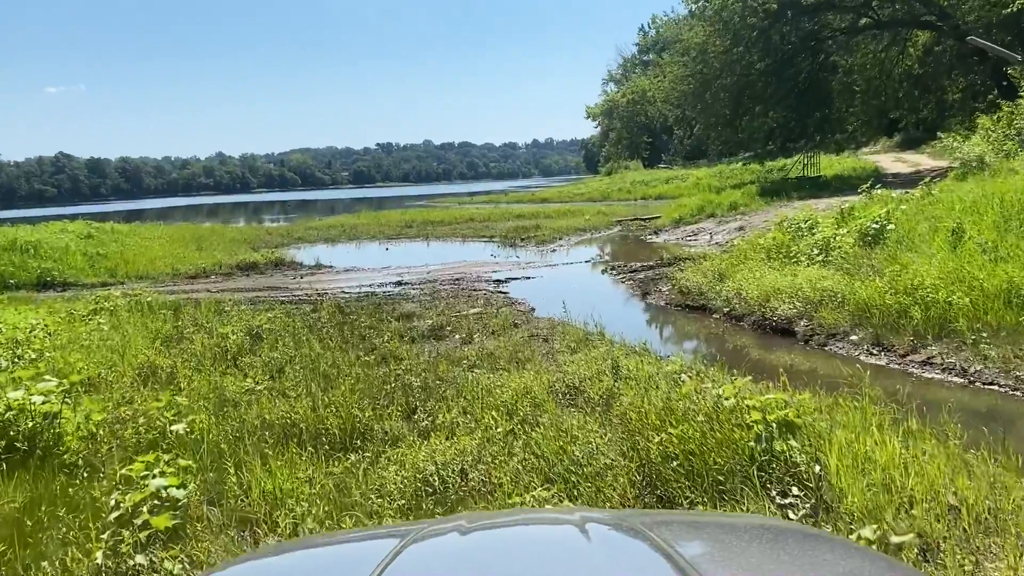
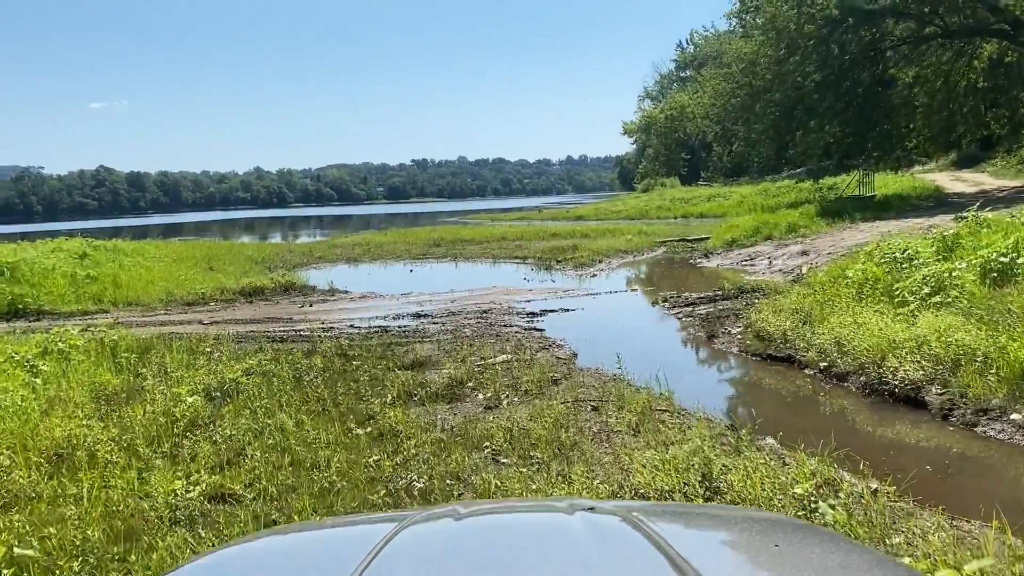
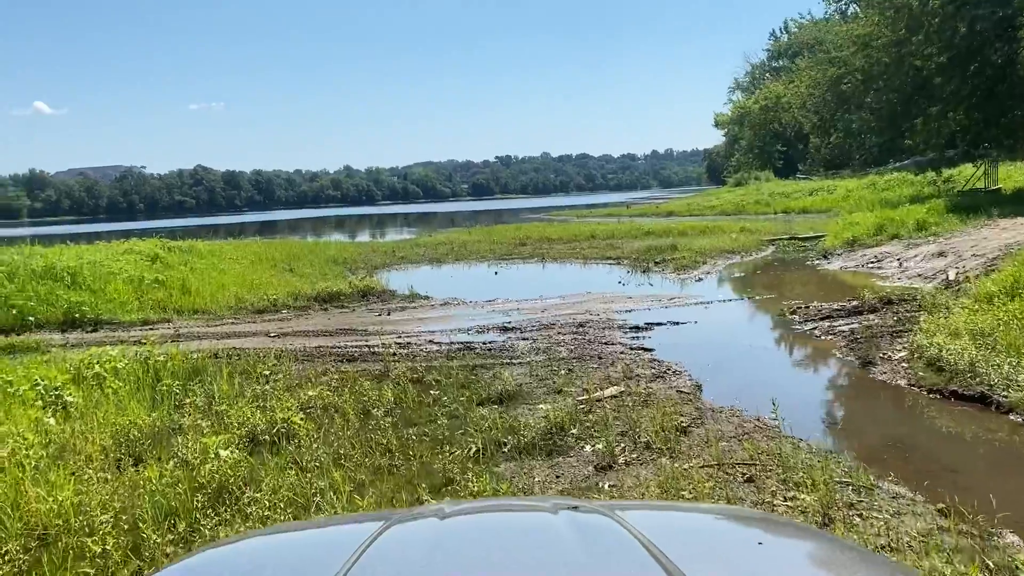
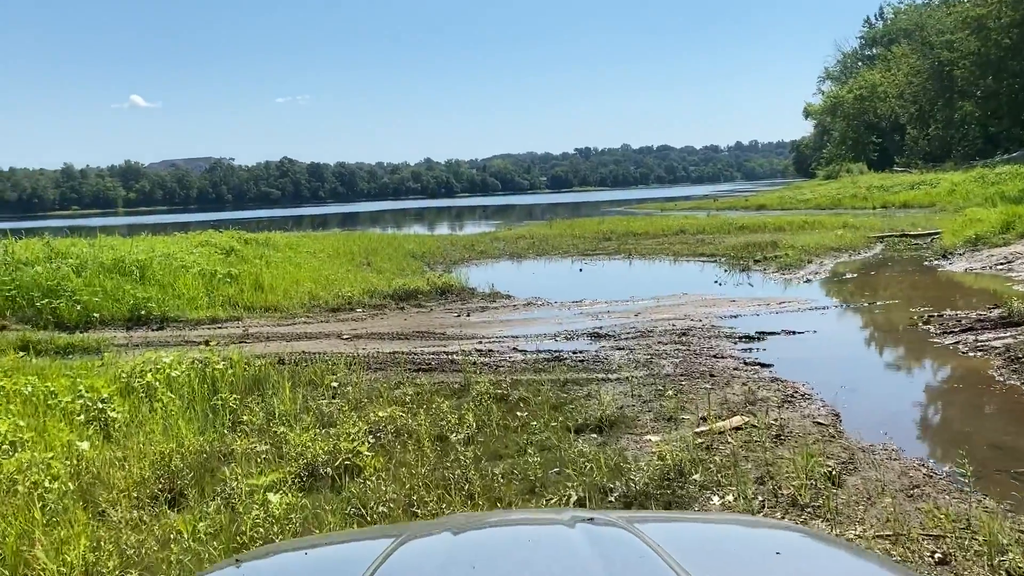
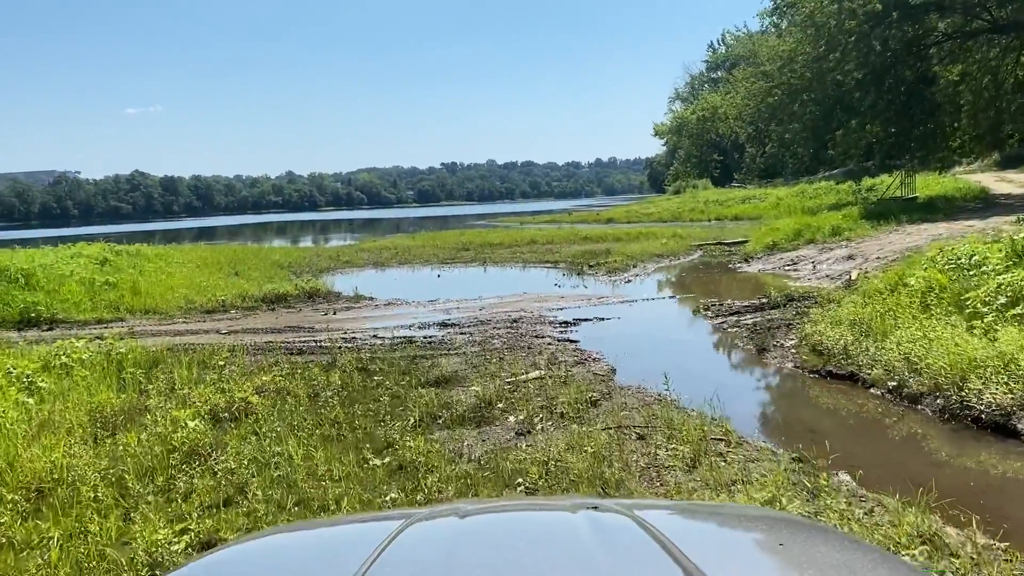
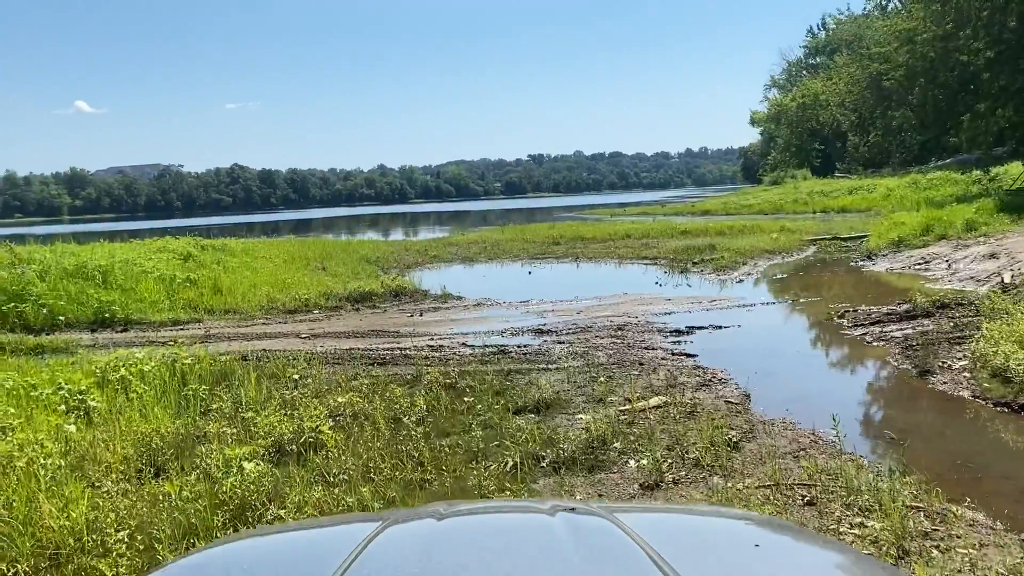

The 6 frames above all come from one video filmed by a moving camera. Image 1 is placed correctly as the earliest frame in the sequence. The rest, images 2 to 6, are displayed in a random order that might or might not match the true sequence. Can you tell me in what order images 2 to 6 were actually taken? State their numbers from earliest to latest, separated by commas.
2, 5, 3, 6, 4
